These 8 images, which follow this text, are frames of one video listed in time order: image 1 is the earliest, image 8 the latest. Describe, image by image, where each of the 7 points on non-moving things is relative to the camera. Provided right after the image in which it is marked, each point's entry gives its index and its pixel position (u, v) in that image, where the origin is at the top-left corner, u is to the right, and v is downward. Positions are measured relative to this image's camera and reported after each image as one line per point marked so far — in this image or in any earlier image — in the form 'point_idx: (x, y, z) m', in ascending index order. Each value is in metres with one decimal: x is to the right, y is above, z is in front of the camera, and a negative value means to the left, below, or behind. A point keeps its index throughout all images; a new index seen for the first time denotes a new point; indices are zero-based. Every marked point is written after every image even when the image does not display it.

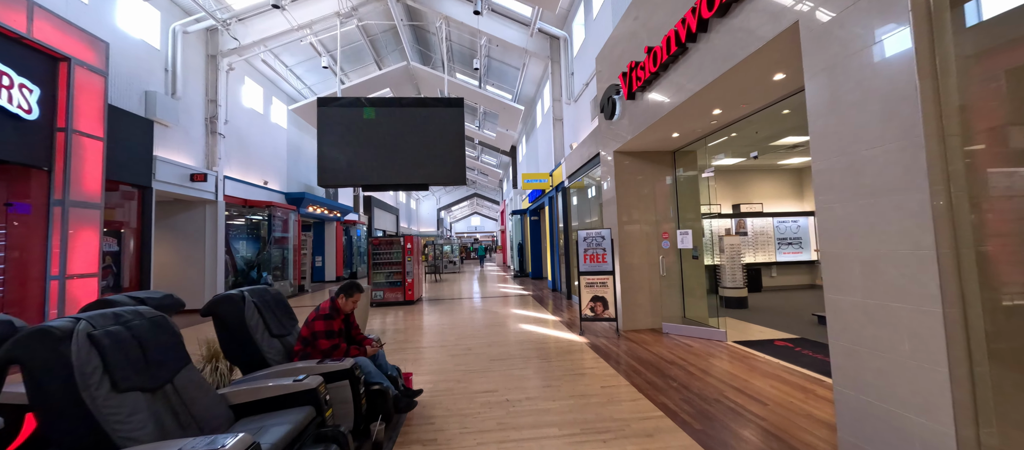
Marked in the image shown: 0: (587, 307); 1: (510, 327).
0: (+1.0, -1.1, +4.7) m
1: (0.0, -1.4, +5.2) m
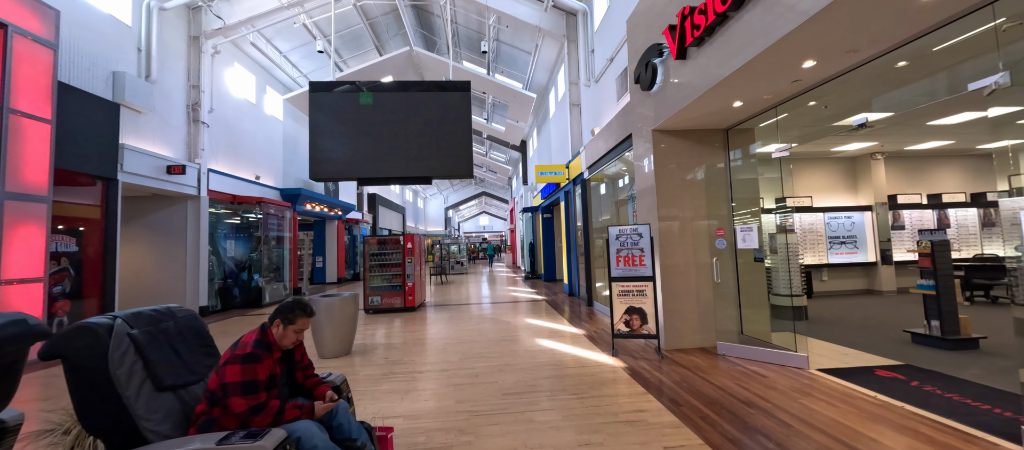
0: (+1.1, -1.0, +3.8) m
1: (+0.2, -1.4, +4.3) m
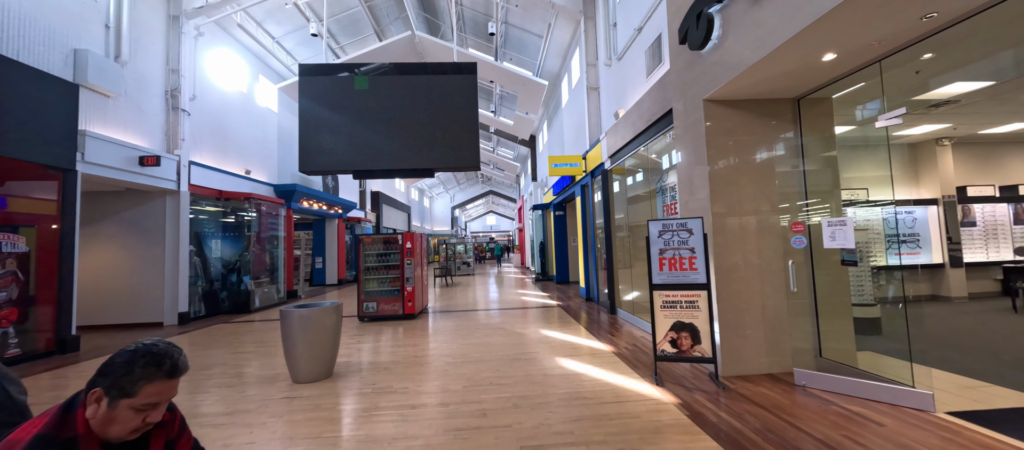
0: (+1.3, -0.9, +3.0) m
1: (+0.3, -1.3, +3.5) m
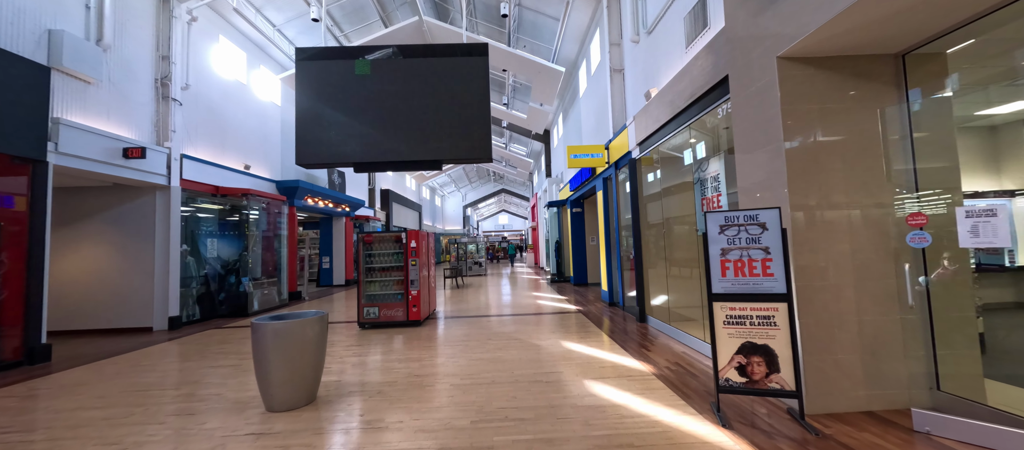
0: (+1.4, -0.9, +2.3) m
1: (+0.5, -1.3, +2.9) m
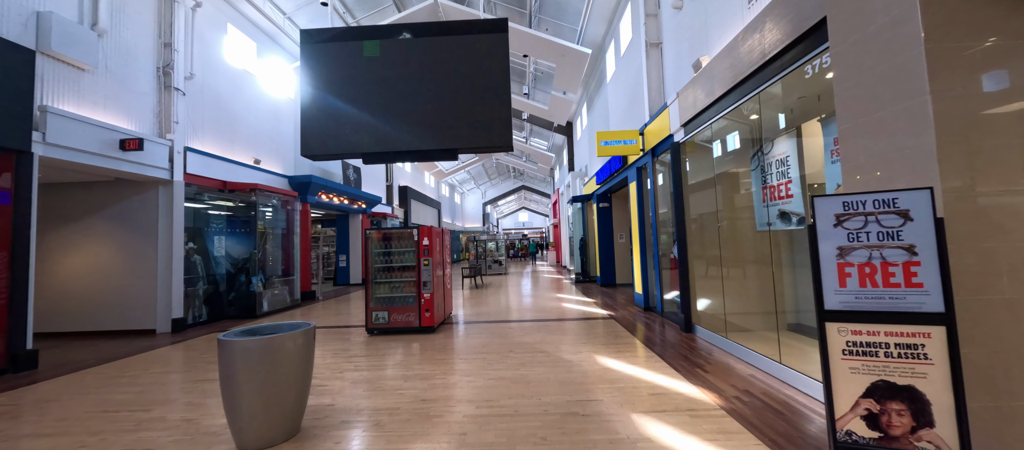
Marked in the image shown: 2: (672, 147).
0: (+1.5, -0.9, +1.6) m
1: (+0.7, -1.2, +2.3) m
2: (+2.1, +1.0, +4.9) m
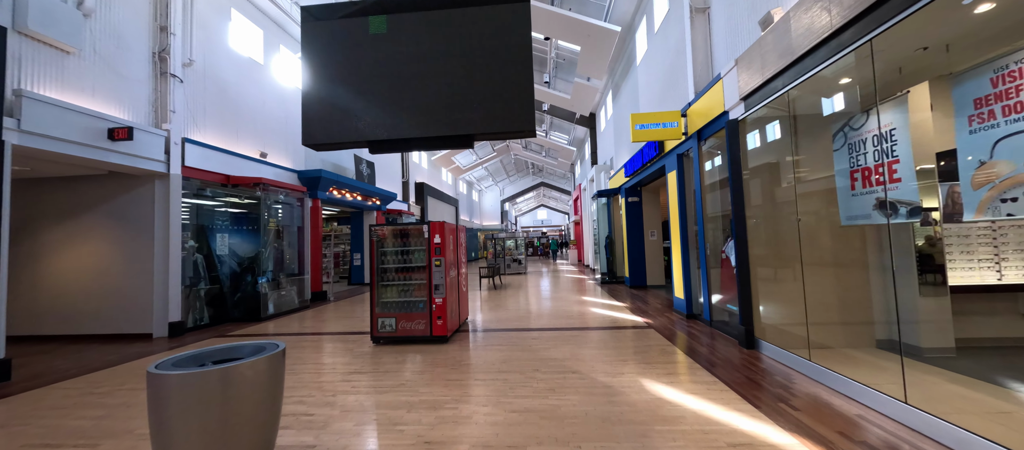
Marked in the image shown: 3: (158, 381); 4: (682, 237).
0: (+1.7, -0.8, +0.9) m
1: (+0.8, -1.2, +1.6) m
2: (+2.4, +1.1, +4.1) m
3: (-1.5, -0.7, +1.6) m
4: (+2.5, -0.2, +5.3) m
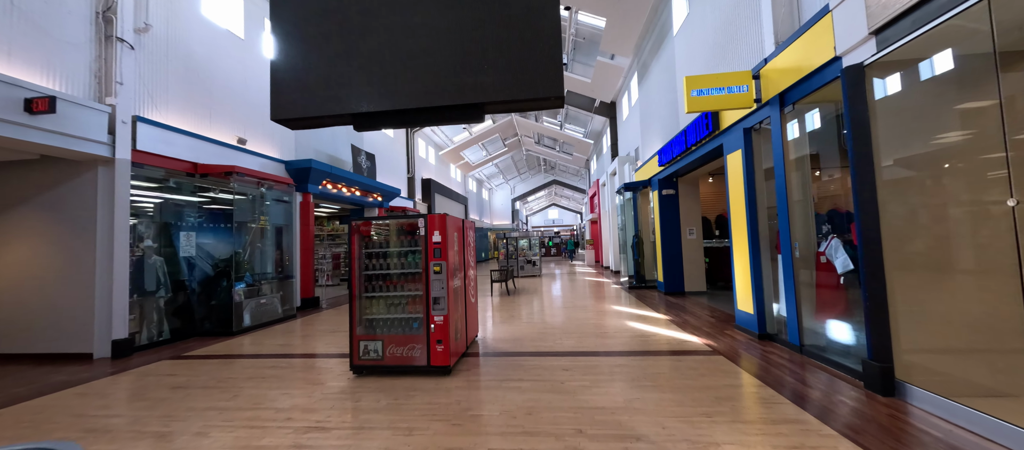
0: (+1.8, -0.7, -0.2) m
1: (+1.0, -1.1, +0.5) m
2: (+2.6, +1.2, +3.0) m
3: (-1.4, -0.6, +0.6) m
4: (+2.7, -0.1, +4.2) m
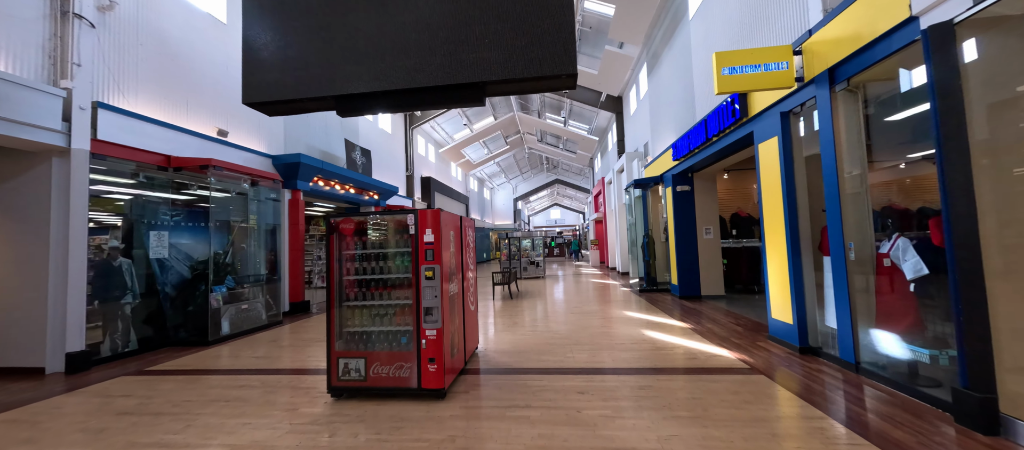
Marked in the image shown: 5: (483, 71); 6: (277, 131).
0: (+1.8, -0.7, -0.7) m
1: (+1.0, -1.1, 0.0) m
2: (+2.6, +1.2, +2.5) m
3: (-1.4, -0.6, +0.1) m
4: (+2.7, -0.1, +3.7) m
5: (-0.2, +1.2, +2.7) m
6: (-4.5, +1.8, +7.0) m
